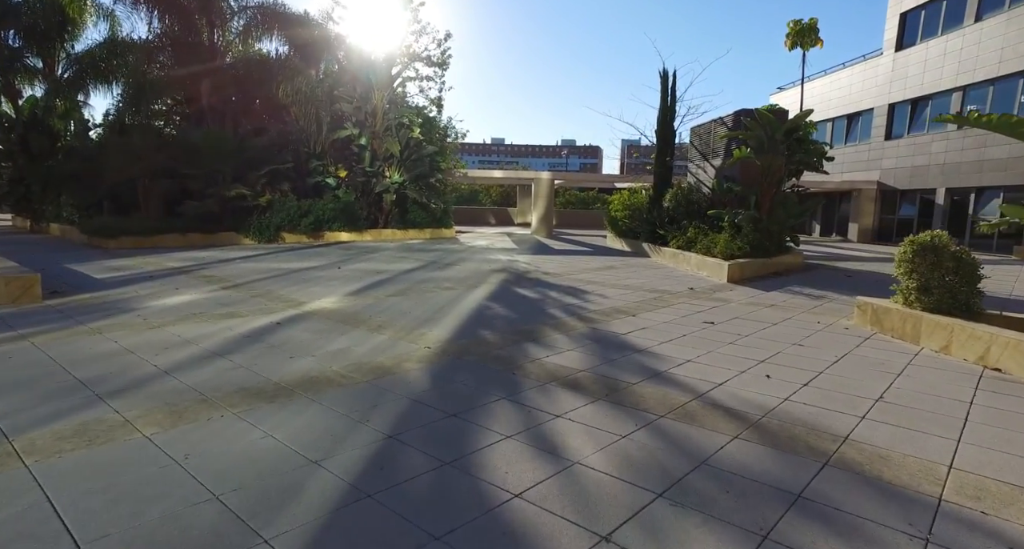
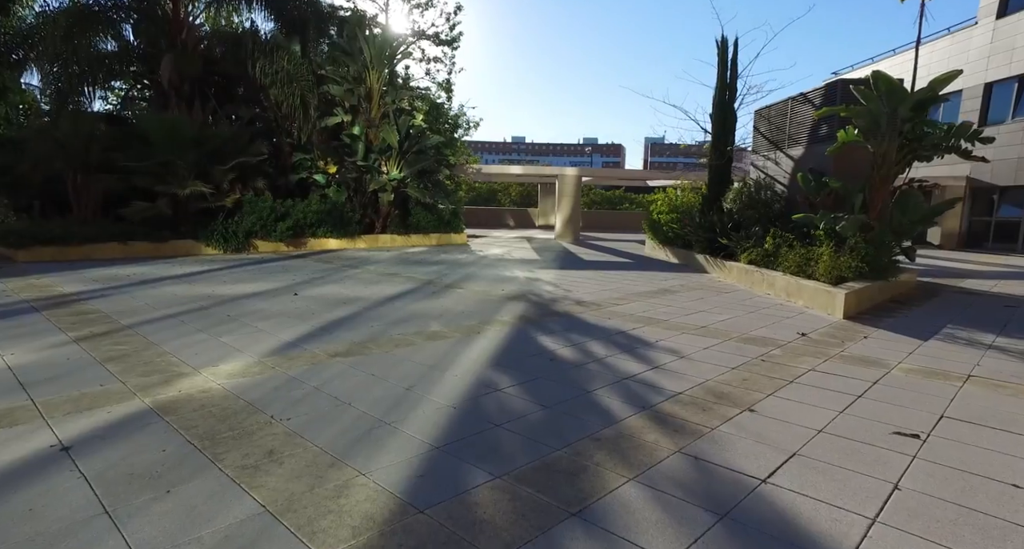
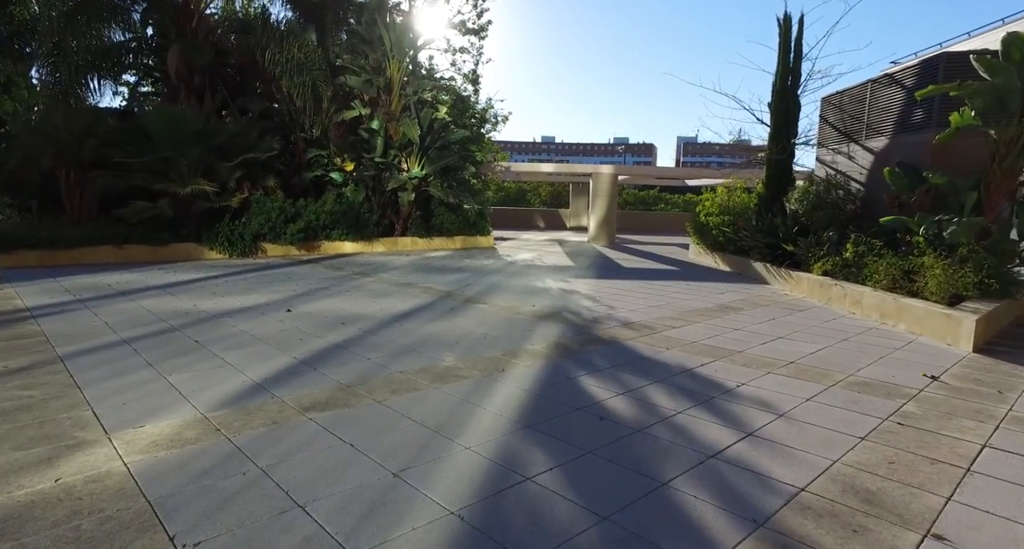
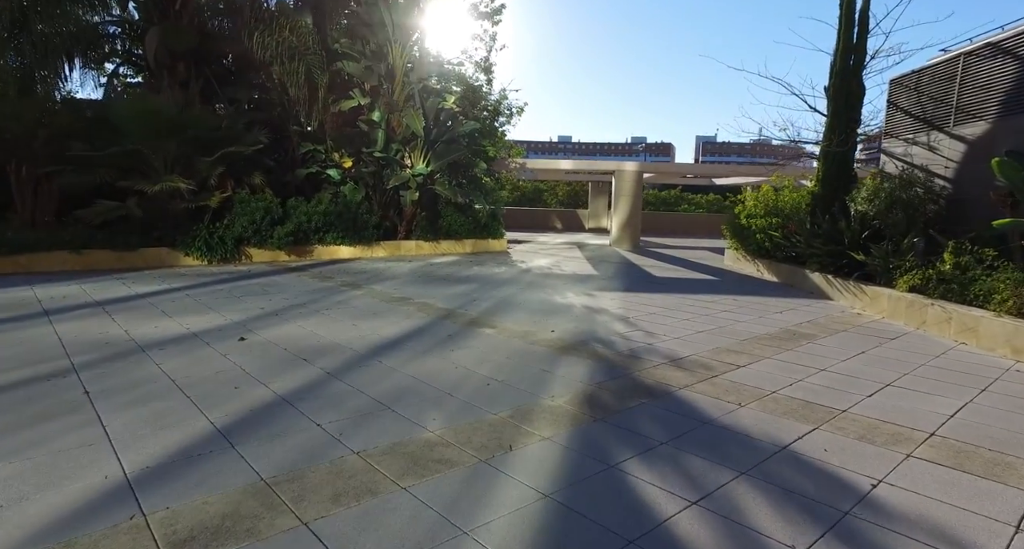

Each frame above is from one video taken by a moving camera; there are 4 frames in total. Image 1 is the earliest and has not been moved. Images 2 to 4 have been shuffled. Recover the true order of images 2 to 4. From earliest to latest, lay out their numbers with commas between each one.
2, 3, 4
